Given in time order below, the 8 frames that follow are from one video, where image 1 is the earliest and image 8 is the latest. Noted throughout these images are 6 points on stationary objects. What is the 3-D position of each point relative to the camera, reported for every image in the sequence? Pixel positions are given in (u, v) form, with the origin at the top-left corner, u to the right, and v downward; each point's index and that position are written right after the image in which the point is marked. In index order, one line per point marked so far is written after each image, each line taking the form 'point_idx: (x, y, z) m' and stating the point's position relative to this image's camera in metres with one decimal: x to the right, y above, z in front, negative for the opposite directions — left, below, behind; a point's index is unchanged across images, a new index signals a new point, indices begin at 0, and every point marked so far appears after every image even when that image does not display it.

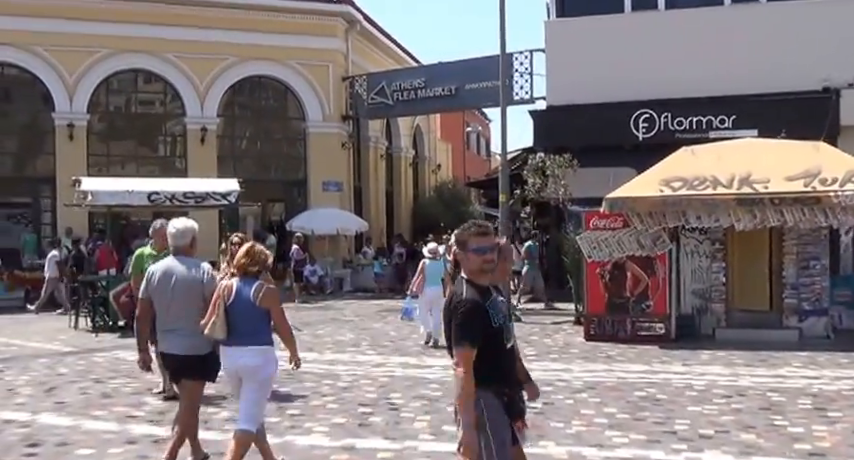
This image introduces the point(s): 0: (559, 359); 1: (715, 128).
0: (+1.7, -1.6, +11.6) m
1: (+6.4, +2.2, +19.4) m
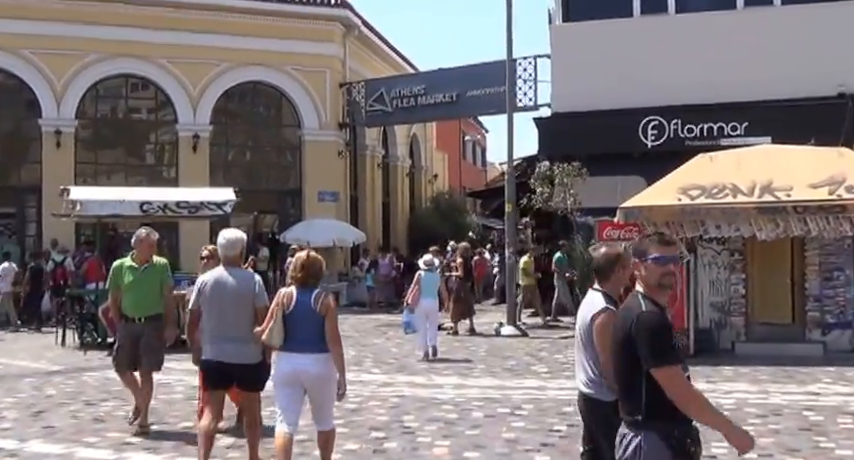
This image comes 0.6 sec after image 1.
0: (+1.8, -1.8, +11.0) m
1: (+6.4, +2.0, +18.9) m
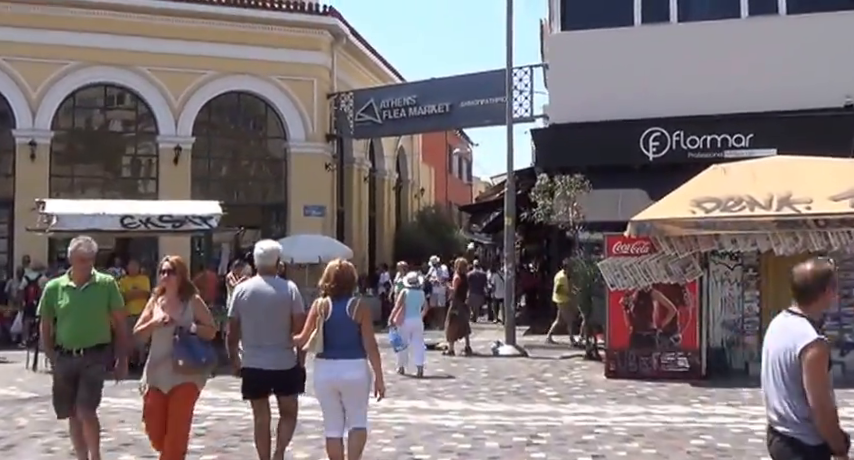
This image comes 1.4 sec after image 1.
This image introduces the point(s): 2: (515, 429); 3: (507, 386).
0: (+1.9, -1.9, +10.3) m
1: (+6.3, +1.7, +18.4) m
2: (+0.8, -1.9, +8.5) m
3: (+1.0, -2.0, +11.4) m
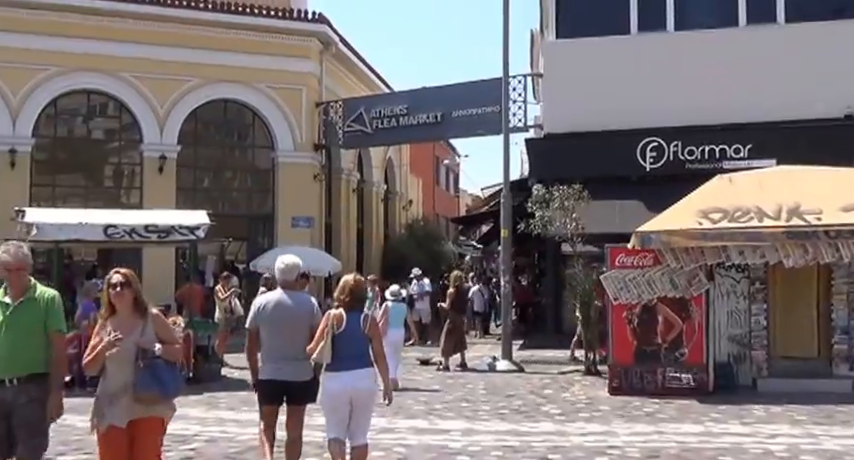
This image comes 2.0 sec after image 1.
0: (+1.9, -2.0, +9.9) m
1: (+6.1, +1.5, +18.1) m
2: (+0.9, -2.0, +8.1) m
3: (+1.0, -2.1, +11.0) m
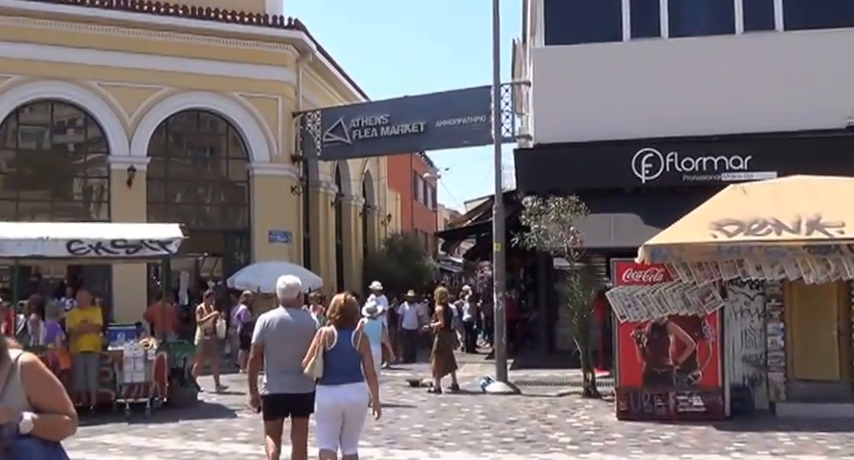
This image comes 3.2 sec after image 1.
0: (+1.8, -2.2, +9.1) m
1: (+5.9, +1.2, +17.5) m
2: (+0.9, -2.1, +7.2) m
3: (+1.0, -2.3, +10.1) m
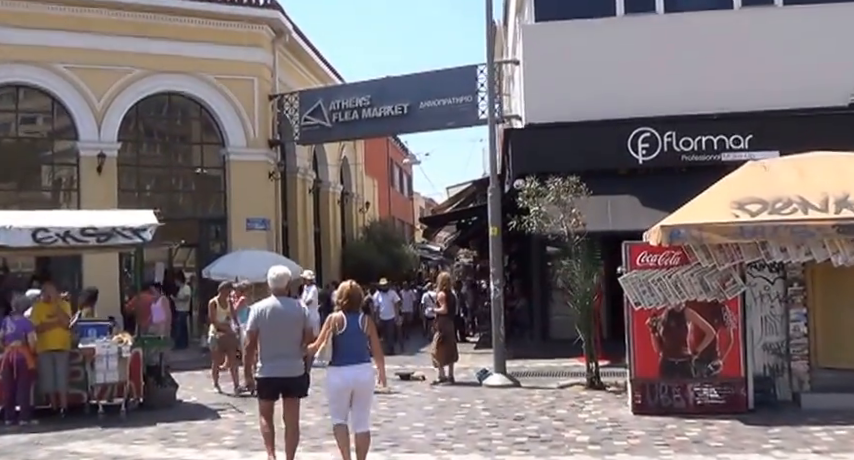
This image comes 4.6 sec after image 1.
0: (+1.9, -2.0, +8.3) m
1: (+5.7, +1.5, +16.8) m
2: (+1.0, -1.9, +6.4) m
3: (+1.0, -2.1, +9.3) m
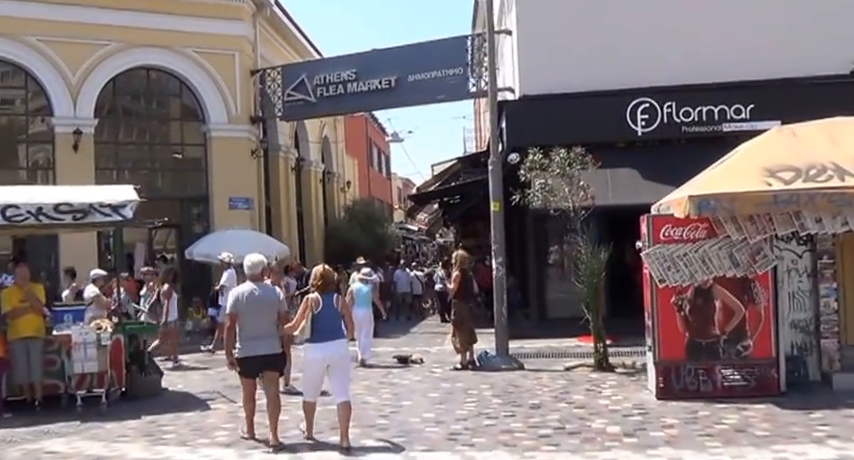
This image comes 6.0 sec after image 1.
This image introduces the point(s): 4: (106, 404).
0: (+2.1, -1.7, +7.6) m
1: (+5.5, +2.0, +16.1) m
2: (+1.2, -1.7, +5.7) m
3: (+1.1, -1.8, +8.6) m
4: (-3.8, -2.0, +10.5) m
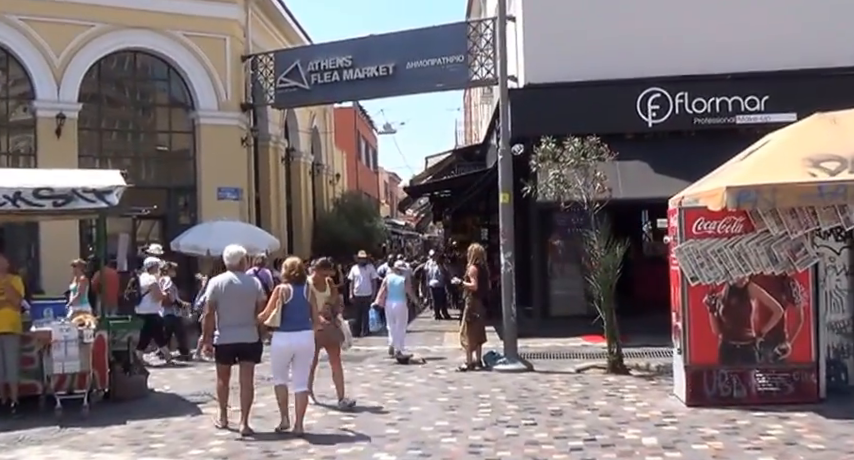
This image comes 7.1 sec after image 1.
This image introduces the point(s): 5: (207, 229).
0: (+2.2, -1.7, +6.9) m
1: (+5.6, +2.1, +15.4) m
2: (+1.4, -1.7, +5.0) m
3: (+1.2, -1.7, +7.9) m
4: (-3.7, -1.9, +9.7) m
5: (-4.8, 0.0, +19.3) m
